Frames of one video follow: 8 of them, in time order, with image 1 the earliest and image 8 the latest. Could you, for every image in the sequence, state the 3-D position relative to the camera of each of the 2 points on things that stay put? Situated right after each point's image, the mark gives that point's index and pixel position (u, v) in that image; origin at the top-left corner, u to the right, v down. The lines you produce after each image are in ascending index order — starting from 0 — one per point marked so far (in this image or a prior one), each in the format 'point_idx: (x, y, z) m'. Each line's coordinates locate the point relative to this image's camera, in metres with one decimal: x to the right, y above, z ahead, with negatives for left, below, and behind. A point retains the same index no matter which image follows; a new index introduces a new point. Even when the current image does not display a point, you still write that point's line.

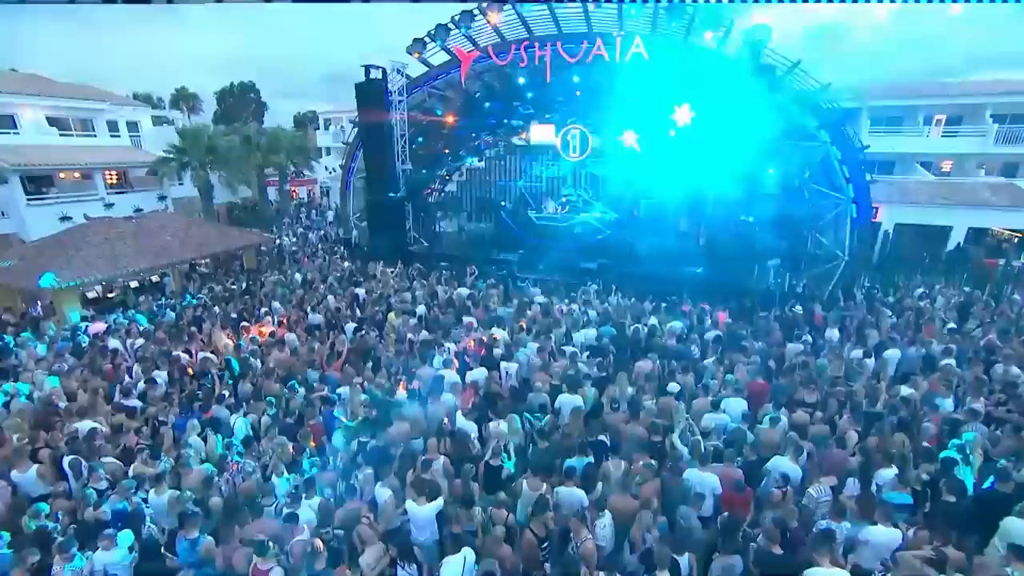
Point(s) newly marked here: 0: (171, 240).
0: (-10.6, +1.7, +16.1) m
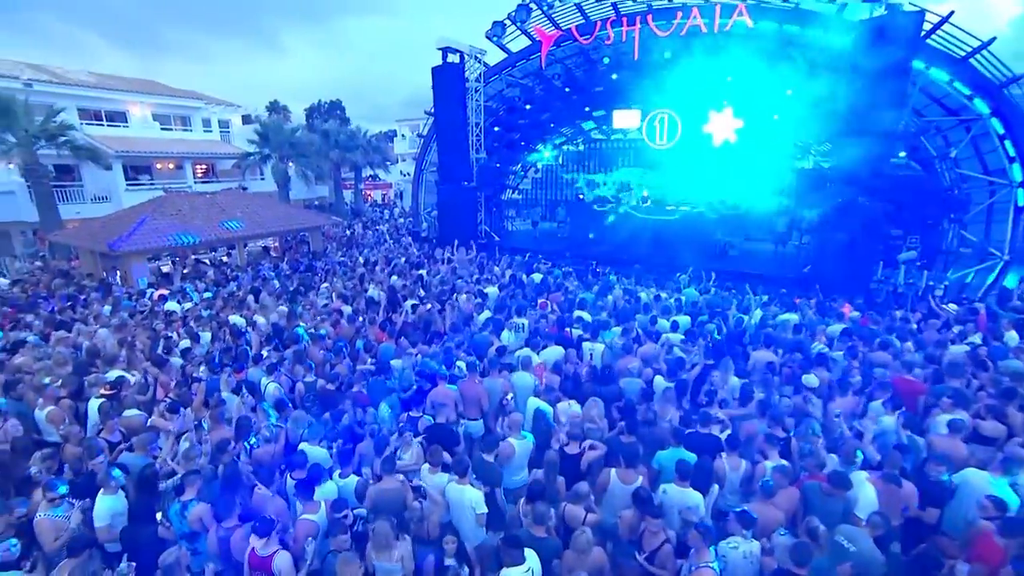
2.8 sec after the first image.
0: (-8.4, +2.3, +16.1) m
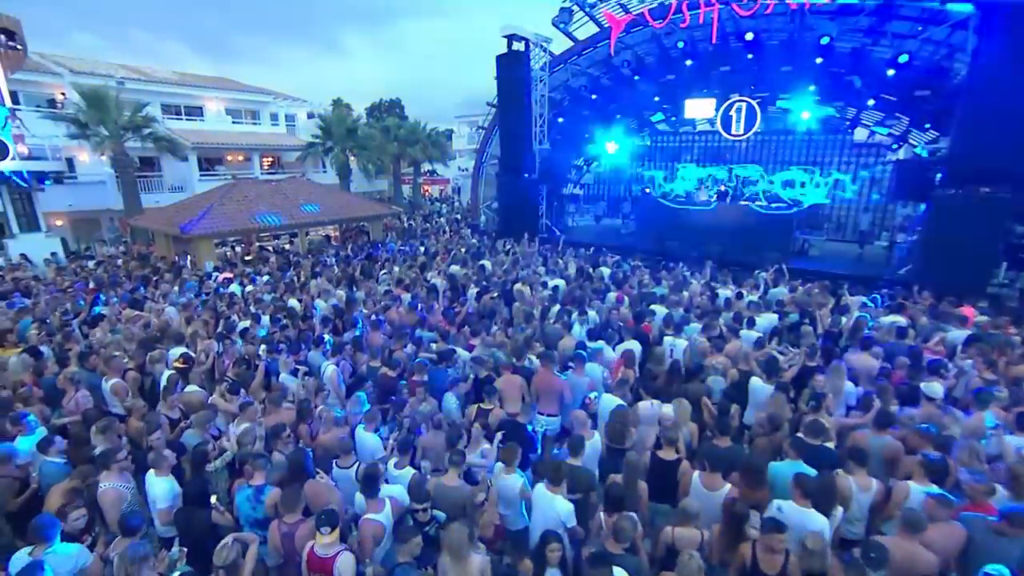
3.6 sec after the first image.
0: (-6.5, +2.7, +16.3) m
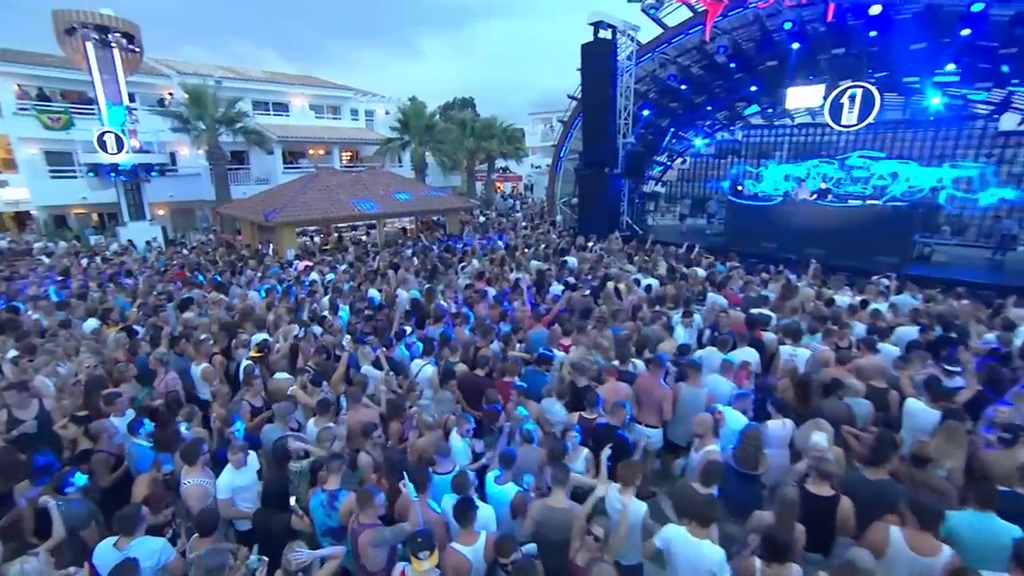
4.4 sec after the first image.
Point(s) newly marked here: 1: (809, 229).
0: (-4.1, +2.9, +16.3) m
1: (+8.2, +1.6, +14.5) m
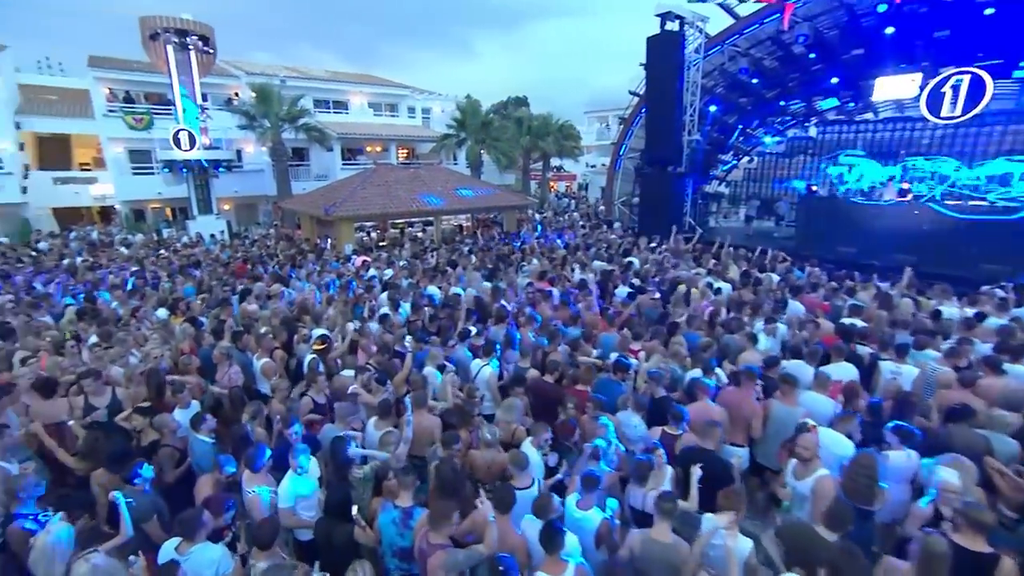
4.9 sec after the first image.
0: (-2.3, +3.0, +16.2) m
1: (+9.7, +1.4, +13.3) m
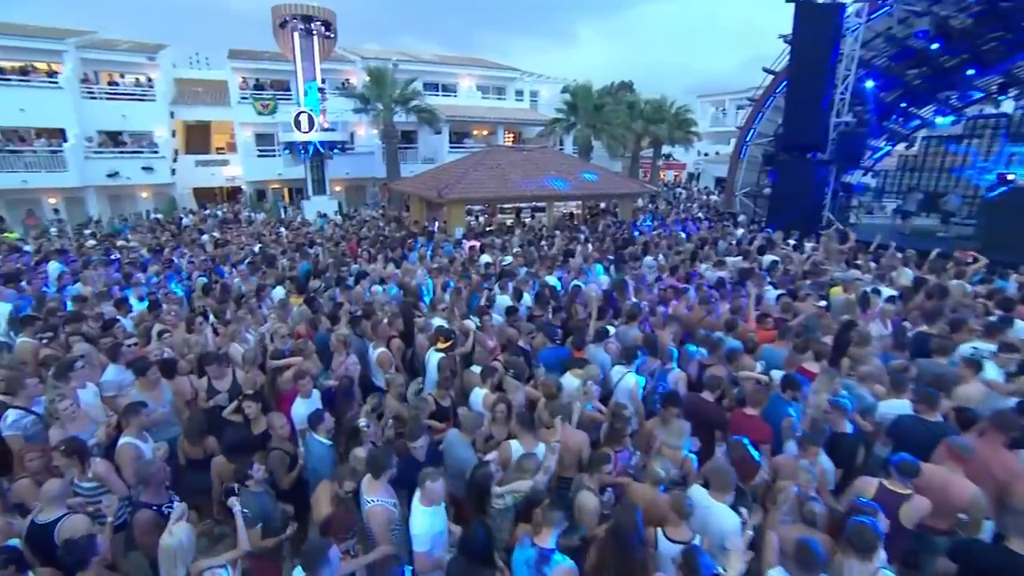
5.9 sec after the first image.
0: (+1.1, +3.3, +15.3) m
1: (+12.4, +1.0, +10.4) m
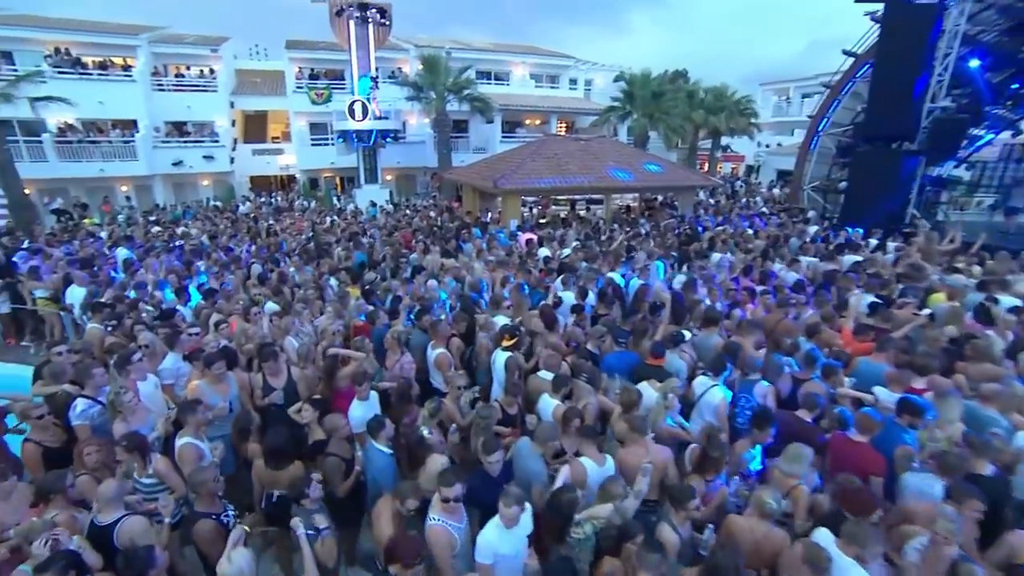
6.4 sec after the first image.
0: (+2.7, +3.4, +14.6) m
1: (+13.5, +0.7, +8.9) m
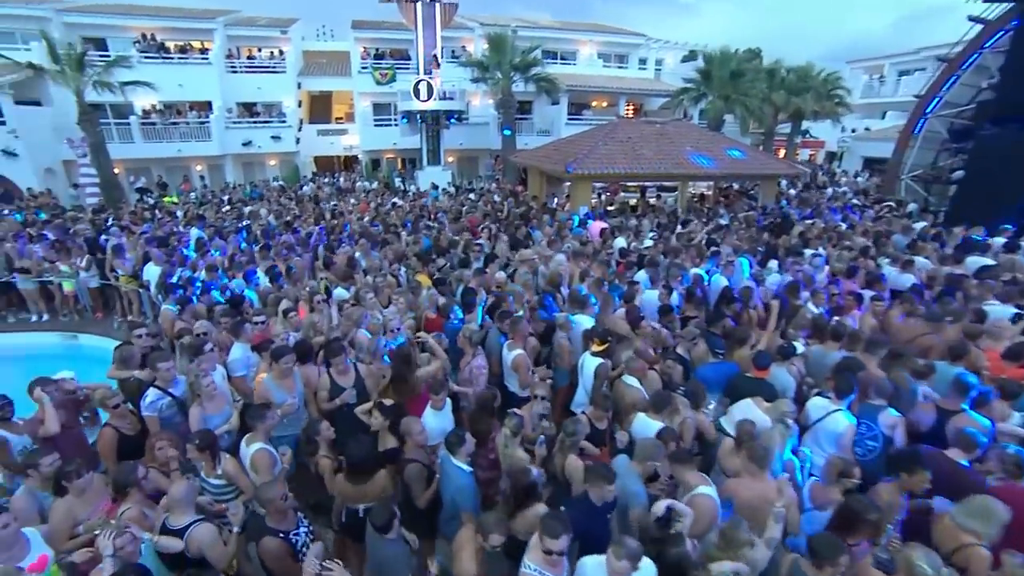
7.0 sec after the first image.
0: (+4.5, +3.6, +13.6) m
1: (+14.6, +0.3, +7.0) m
